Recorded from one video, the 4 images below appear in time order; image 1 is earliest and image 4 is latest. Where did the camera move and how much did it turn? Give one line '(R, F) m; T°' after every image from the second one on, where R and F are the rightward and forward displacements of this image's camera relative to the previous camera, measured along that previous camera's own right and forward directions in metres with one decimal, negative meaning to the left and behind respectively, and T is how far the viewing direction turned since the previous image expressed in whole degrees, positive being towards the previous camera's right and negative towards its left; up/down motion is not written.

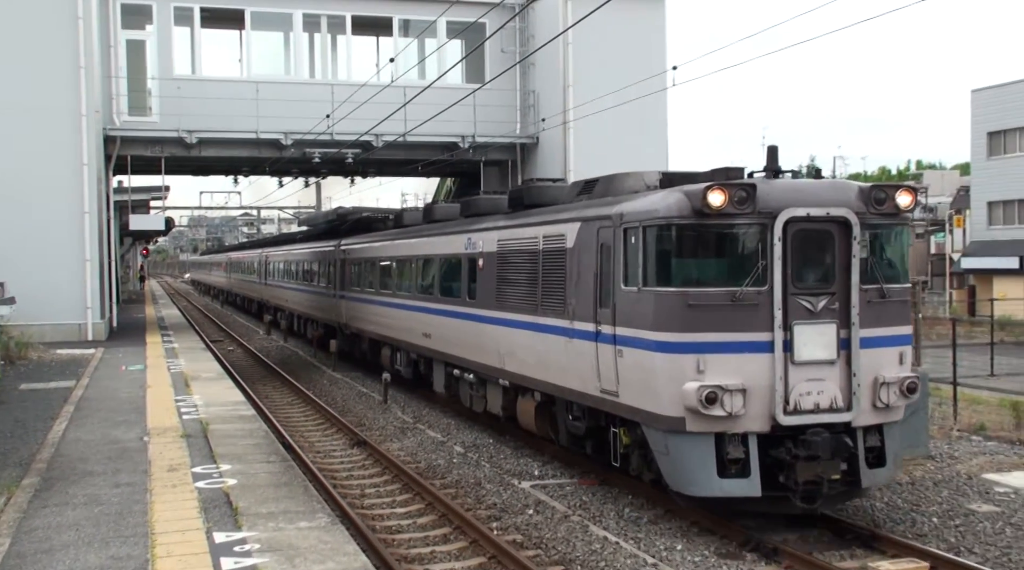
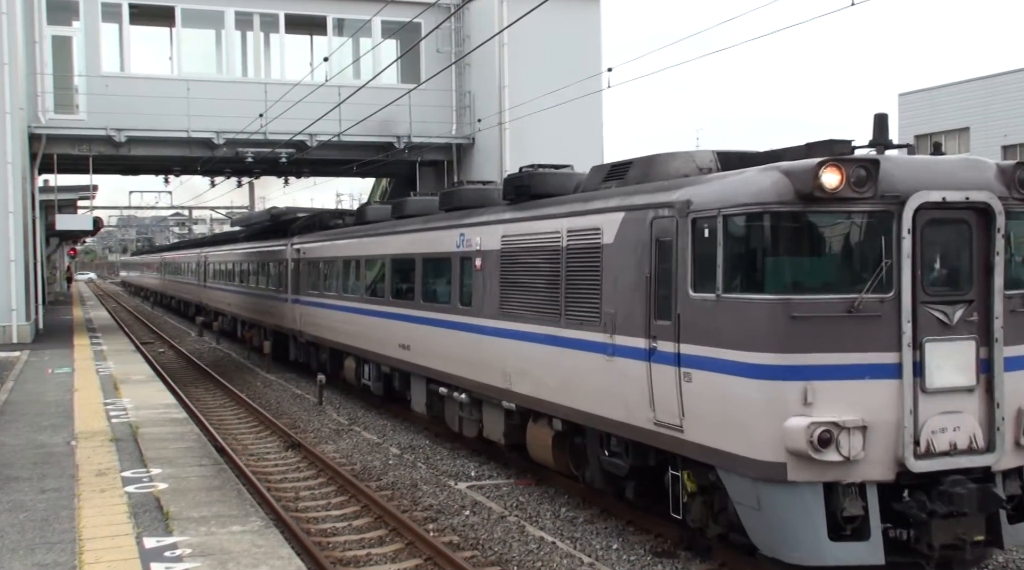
(+0.1, 0.0) m; +3°
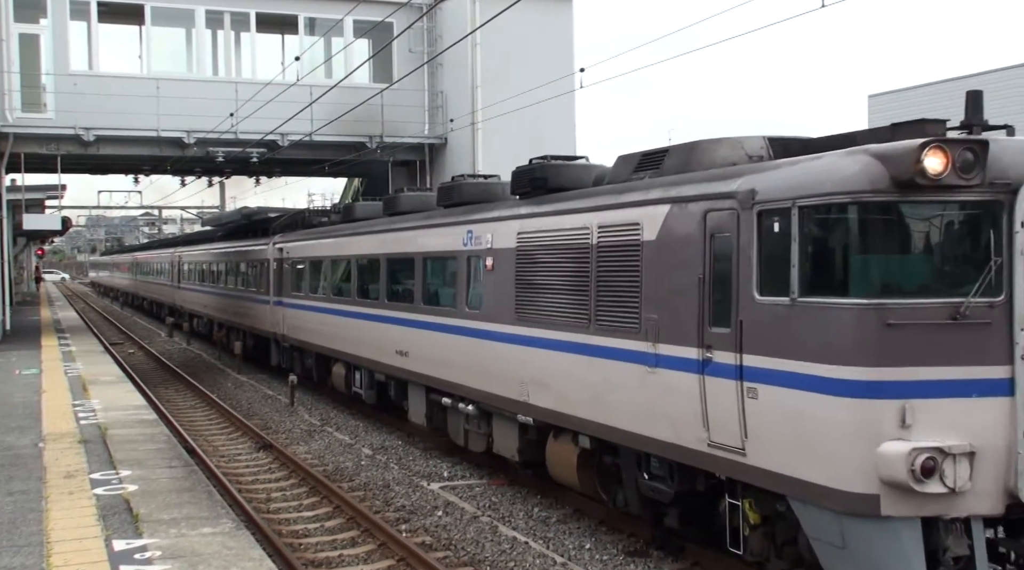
(0.0, 0.0) m; +2°
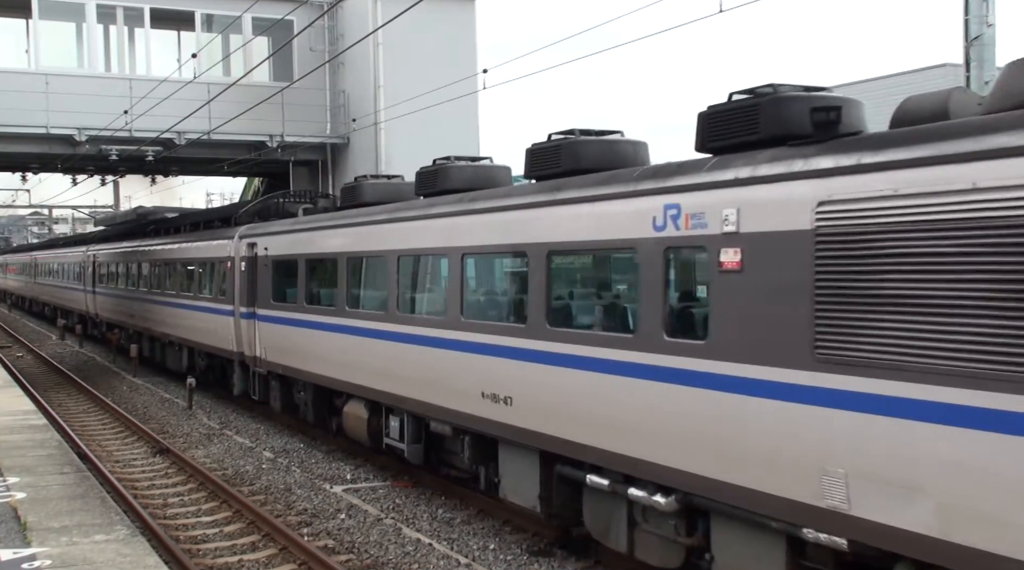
(0.0, -0.1) m; +6°
